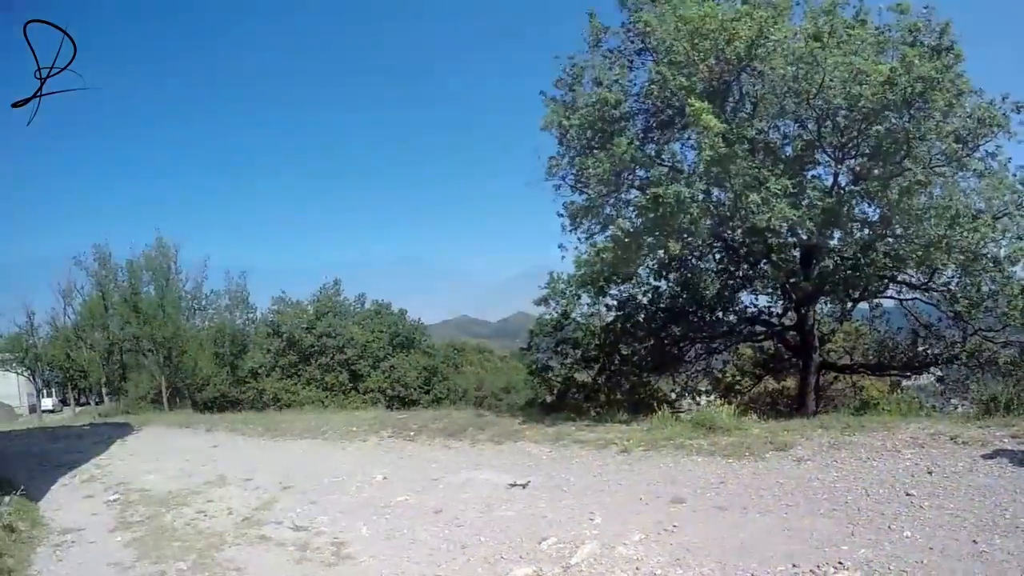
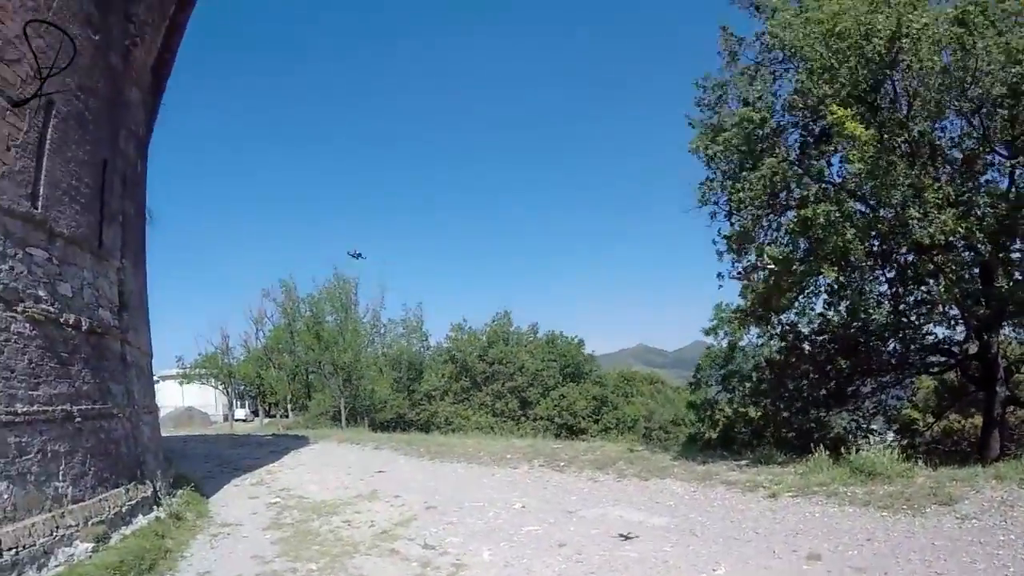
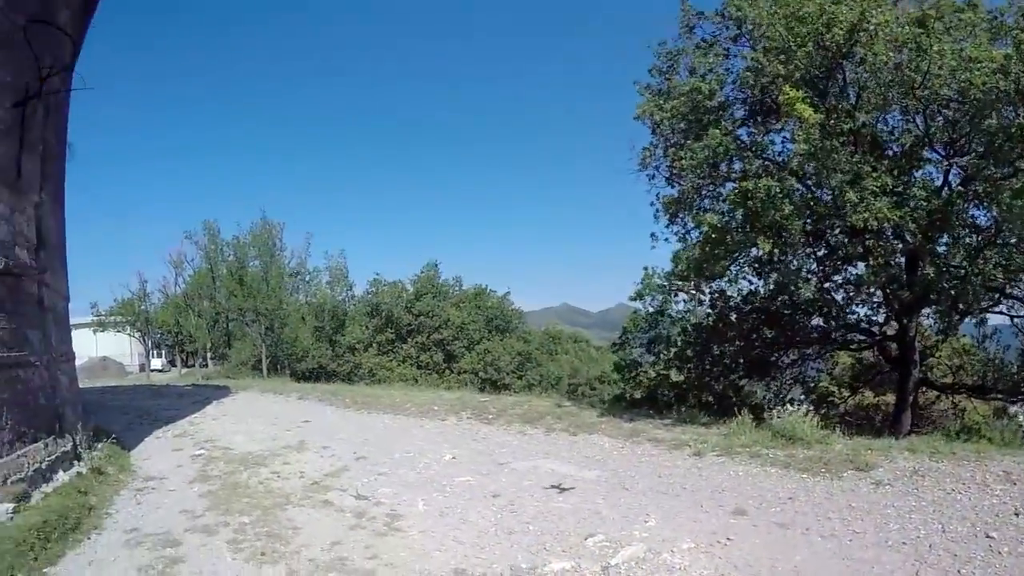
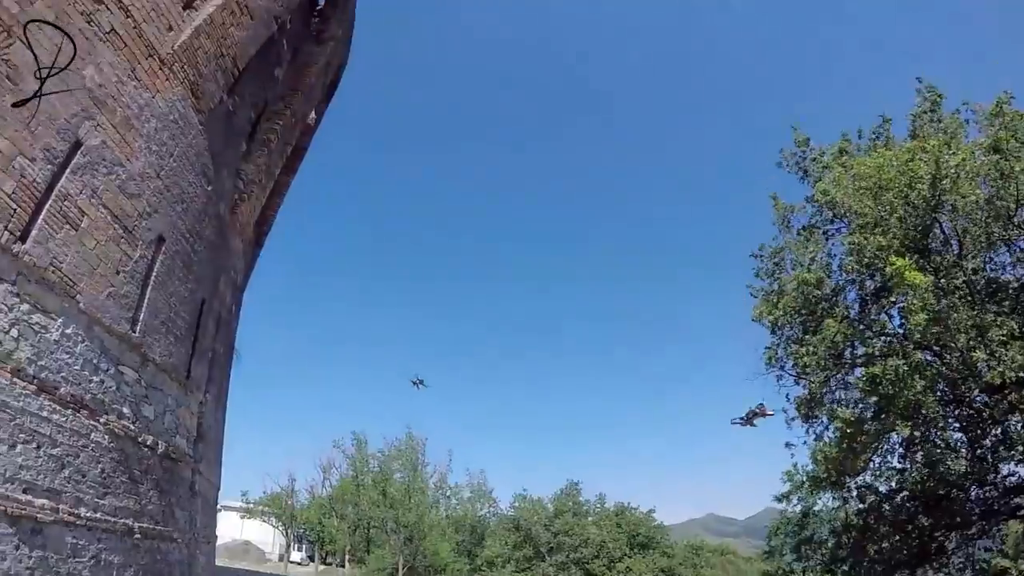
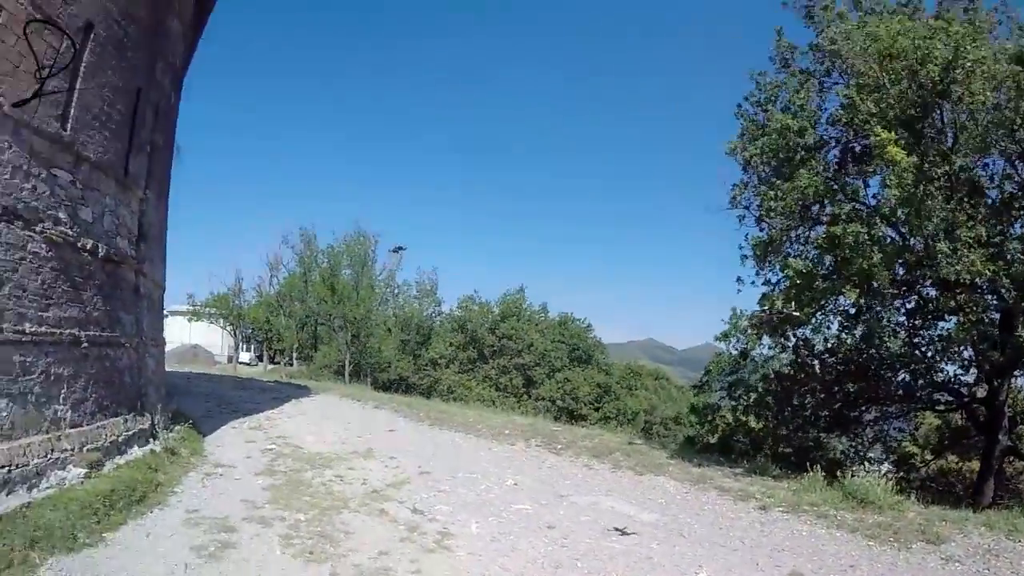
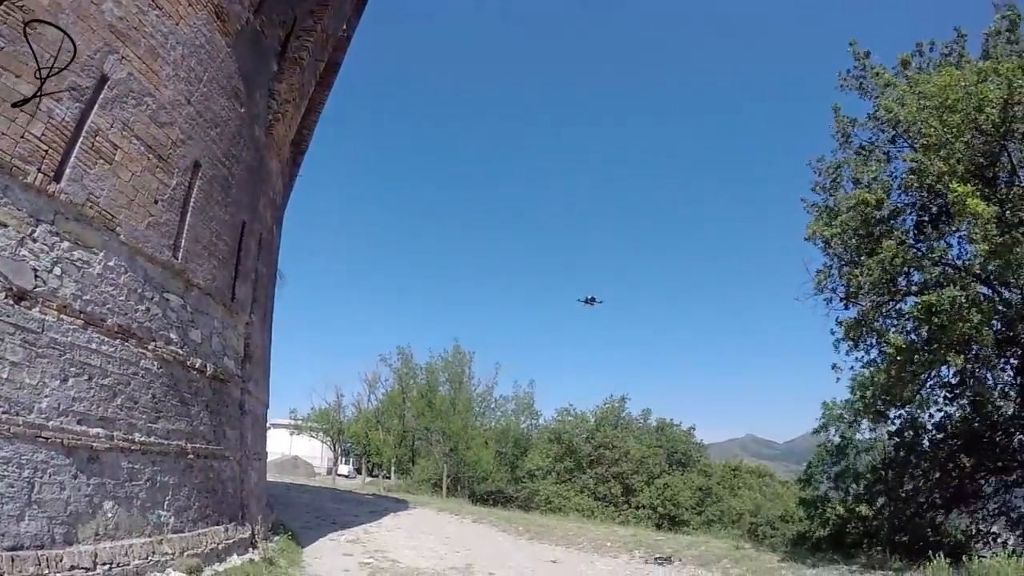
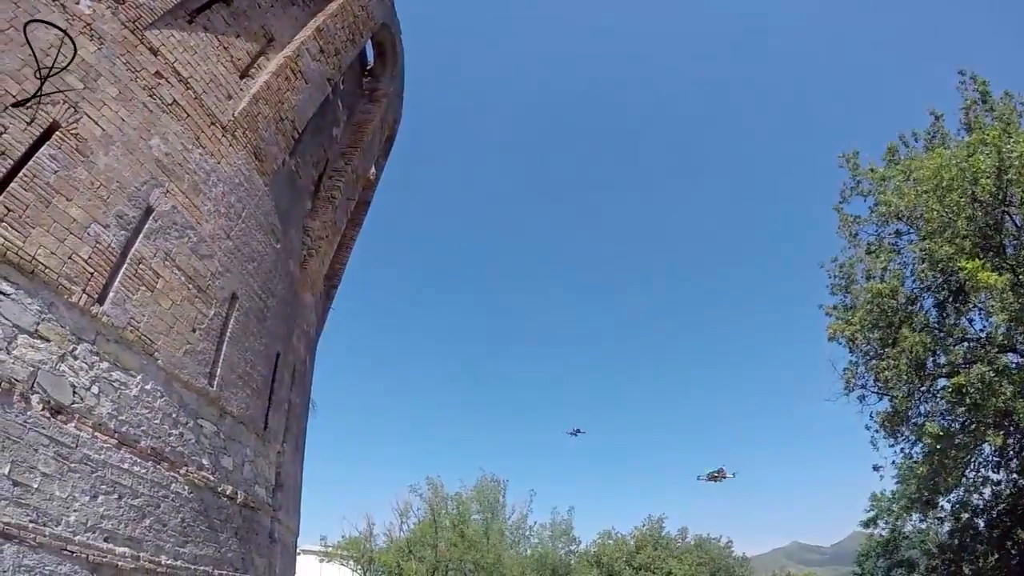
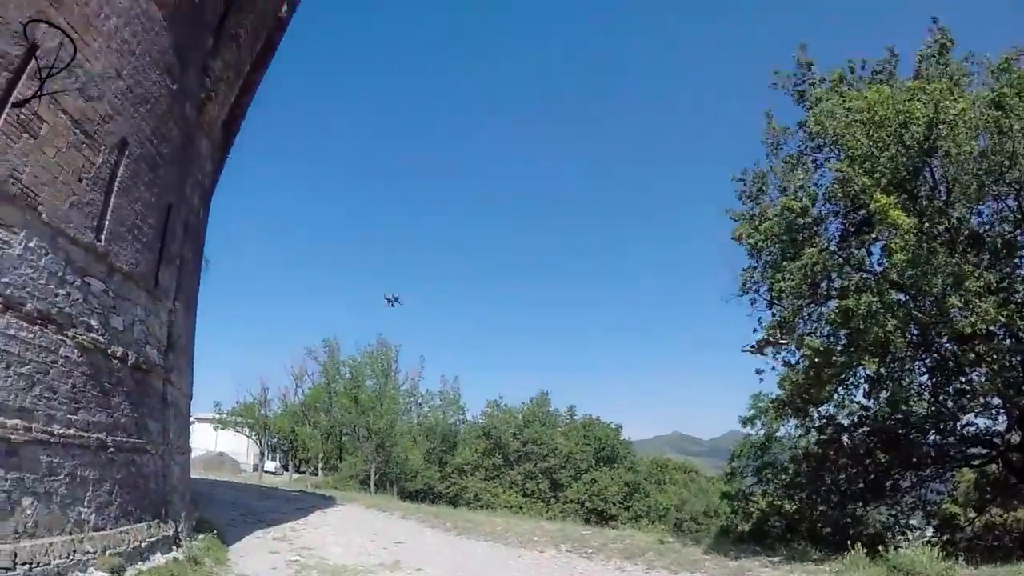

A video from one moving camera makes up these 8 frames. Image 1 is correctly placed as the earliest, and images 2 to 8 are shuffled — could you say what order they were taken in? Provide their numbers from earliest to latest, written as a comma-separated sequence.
3, 5, 2, 8, 4, 7, 6
